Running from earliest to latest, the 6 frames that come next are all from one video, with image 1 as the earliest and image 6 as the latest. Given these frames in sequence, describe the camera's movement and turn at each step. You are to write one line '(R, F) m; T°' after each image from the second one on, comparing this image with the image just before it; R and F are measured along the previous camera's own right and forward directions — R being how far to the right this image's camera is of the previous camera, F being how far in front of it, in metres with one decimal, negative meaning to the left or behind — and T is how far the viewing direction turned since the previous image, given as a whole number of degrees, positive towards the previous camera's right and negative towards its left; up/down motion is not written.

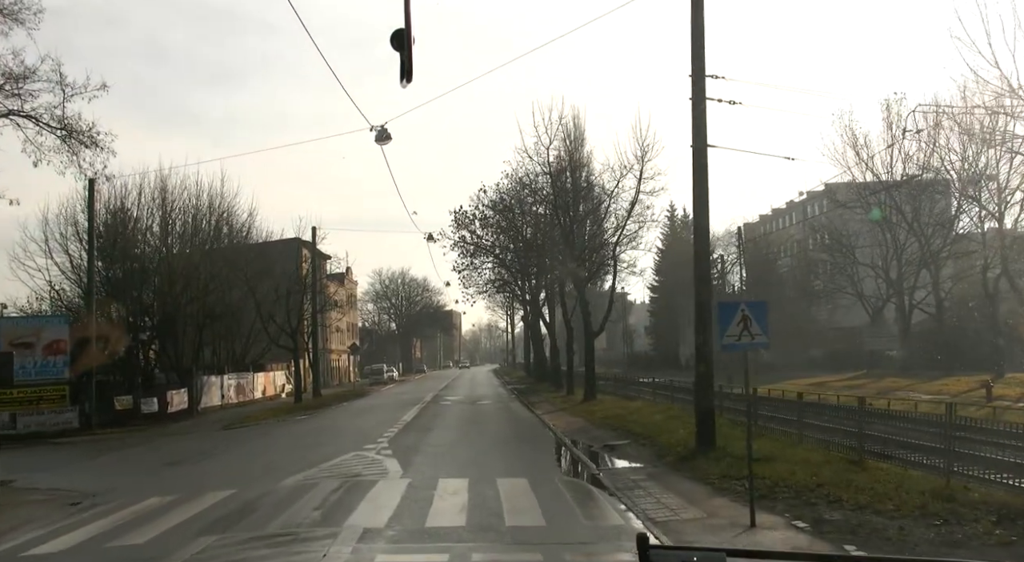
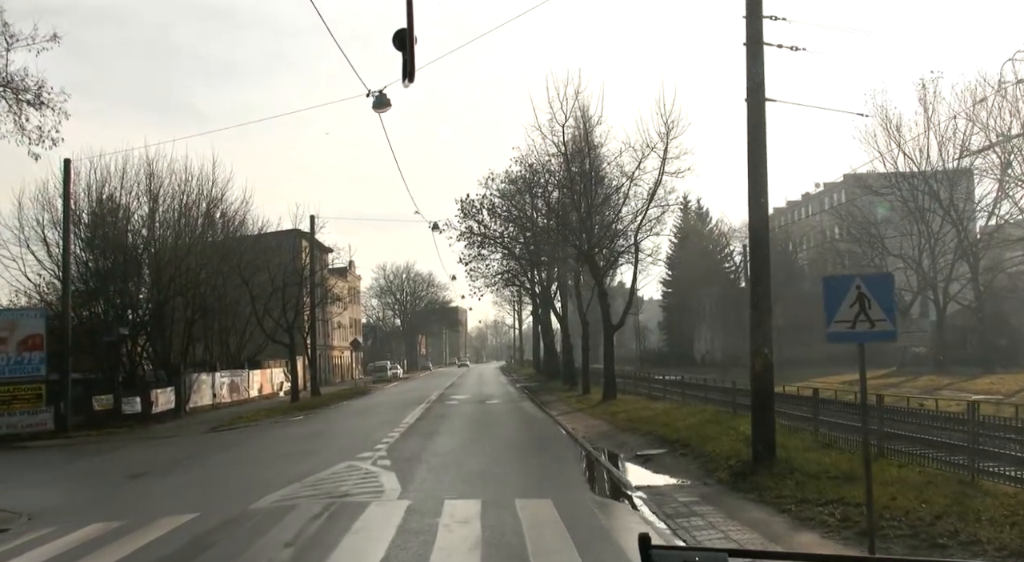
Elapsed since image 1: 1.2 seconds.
(-0.3, +4.1) m; 0°
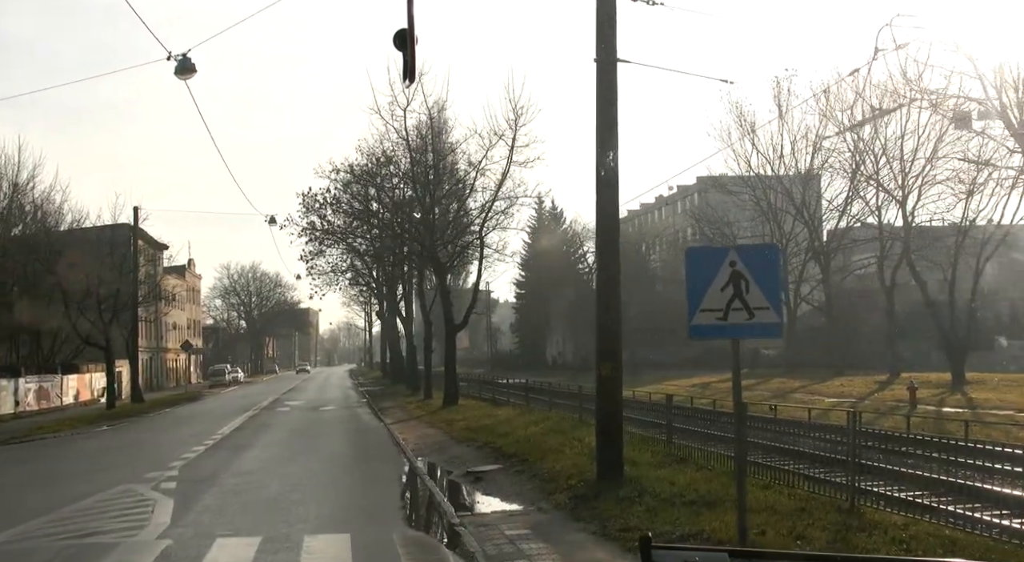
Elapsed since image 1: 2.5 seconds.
(+1.0, +3.4) m; +8°
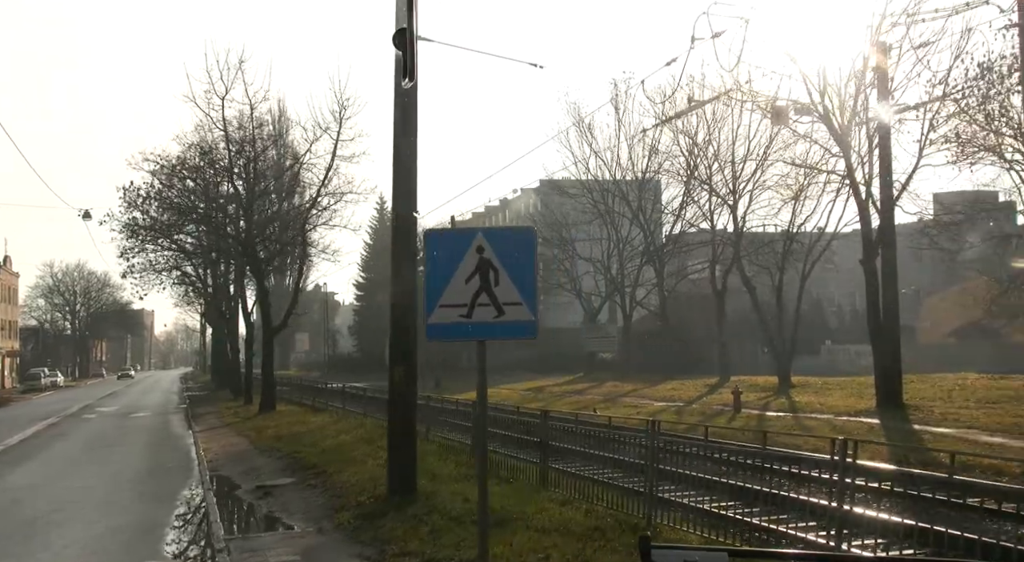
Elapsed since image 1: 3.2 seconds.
(+1.1, +1.5) m; +8°
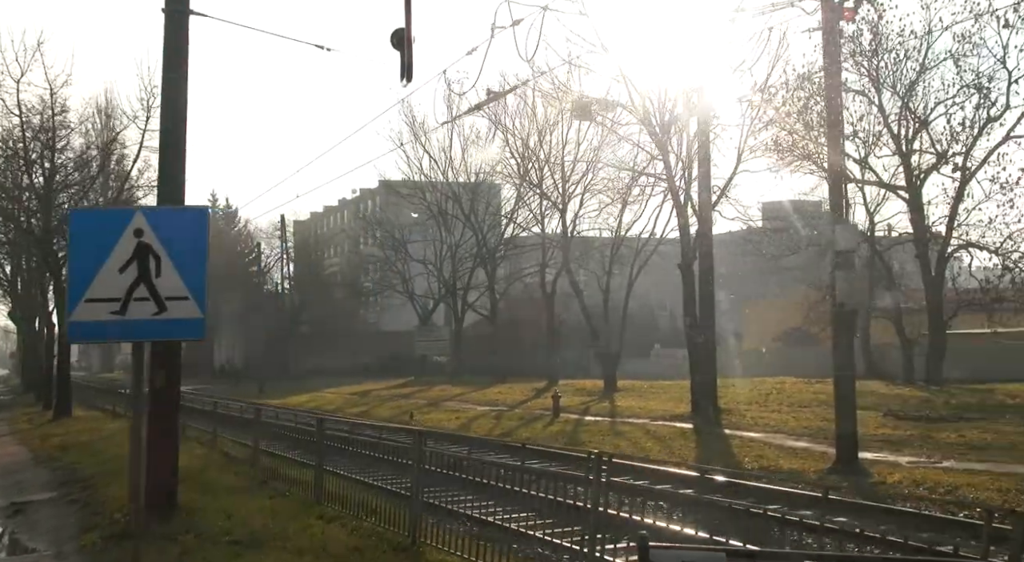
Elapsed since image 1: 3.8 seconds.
(+1.1, +1.0) m; +8°
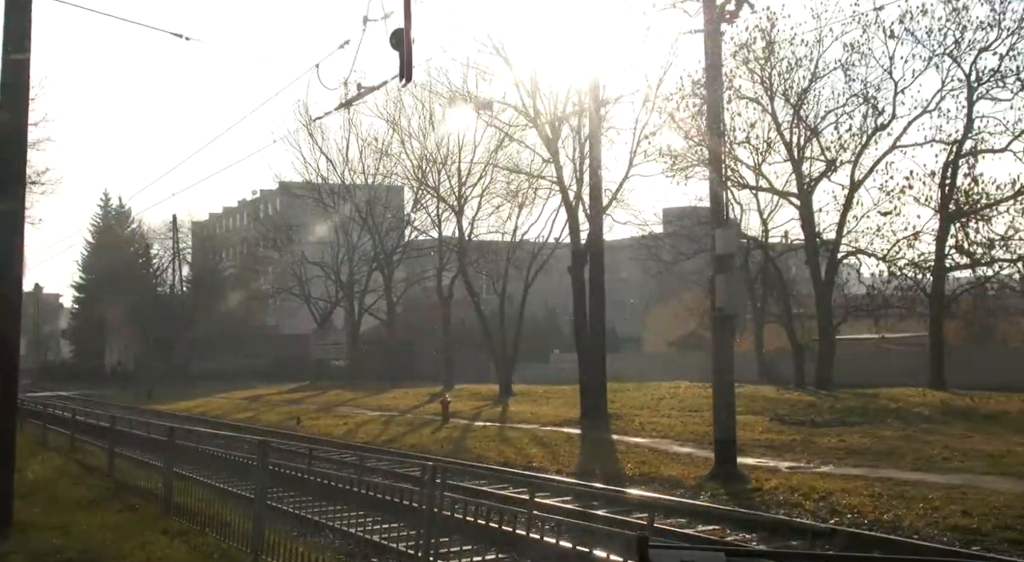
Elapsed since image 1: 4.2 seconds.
(+0.7, +0.5) m; +5°
